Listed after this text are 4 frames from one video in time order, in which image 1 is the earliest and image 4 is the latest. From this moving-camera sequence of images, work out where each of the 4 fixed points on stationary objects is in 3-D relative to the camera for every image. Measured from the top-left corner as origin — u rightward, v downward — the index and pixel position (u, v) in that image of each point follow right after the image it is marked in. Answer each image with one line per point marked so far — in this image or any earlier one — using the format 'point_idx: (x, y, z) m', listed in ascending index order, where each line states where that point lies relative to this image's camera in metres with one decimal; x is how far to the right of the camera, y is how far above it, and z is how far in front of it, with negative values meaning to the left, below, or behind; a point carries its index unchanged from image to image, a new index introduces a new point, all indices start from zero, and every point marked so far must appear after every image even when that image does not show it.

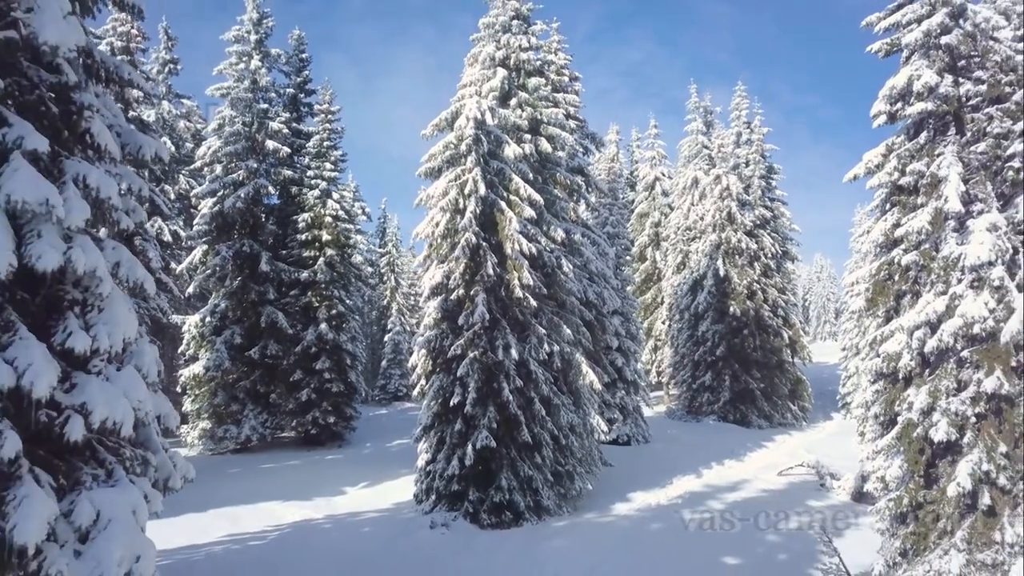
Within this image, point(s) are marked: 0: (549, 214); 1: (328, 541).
0: (+1.0, +2.1, +17.2) m
1: (-4.2, -5.7, +13.8) m
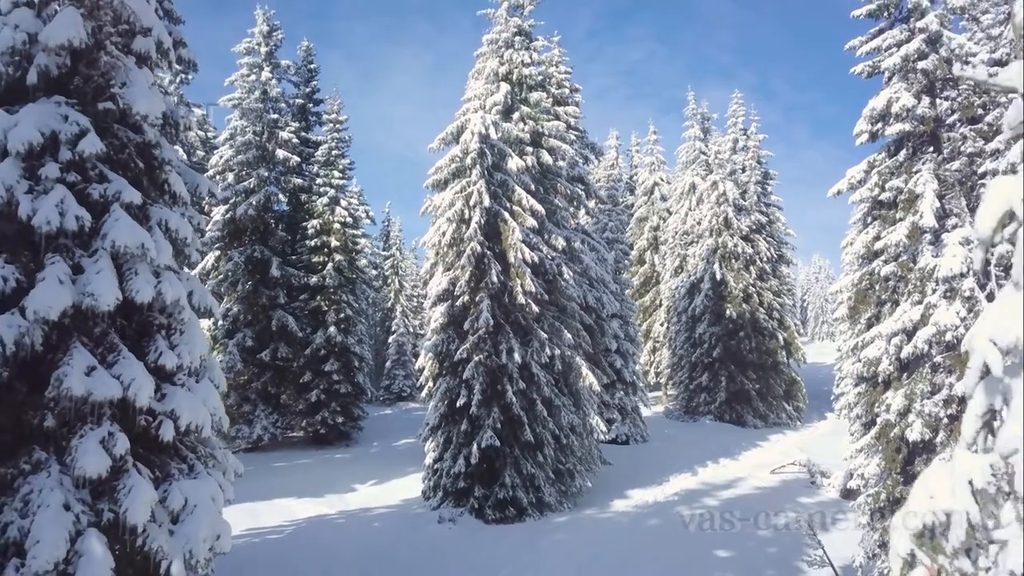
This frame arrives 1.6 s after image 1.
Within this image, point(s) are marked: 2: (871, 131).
0: (+1.1, +1.9, +18.0) m
1: (-4.1, -5.9, +14.6) m
2: (+7.8, +3.4, +13.2) m
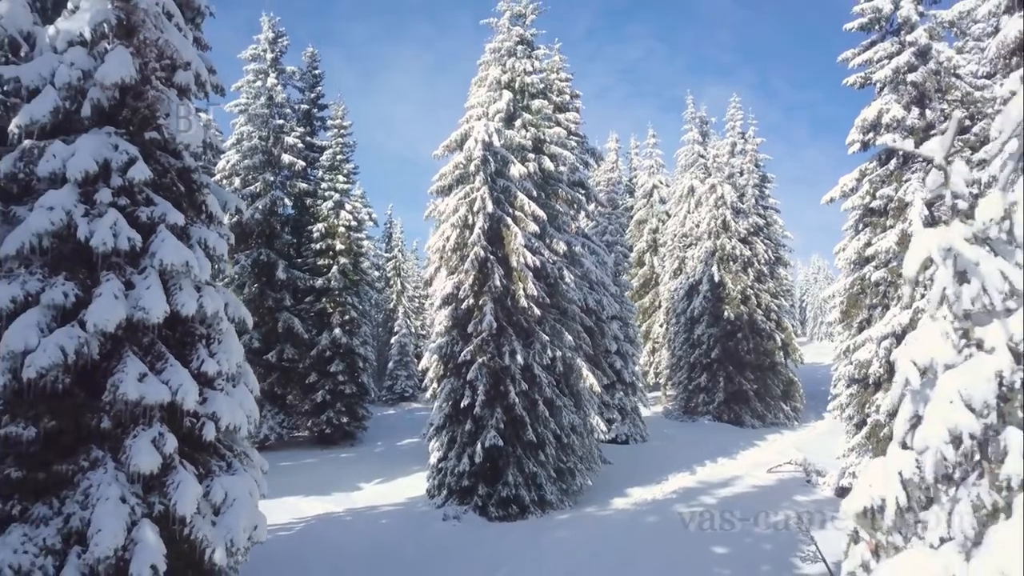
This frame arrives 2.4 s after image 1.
0: (+1.2, +1.8, +18.4) m
1: (-4.0, -6.0, +15.0) m
2: (+7.9, +3.3, +13.6) m
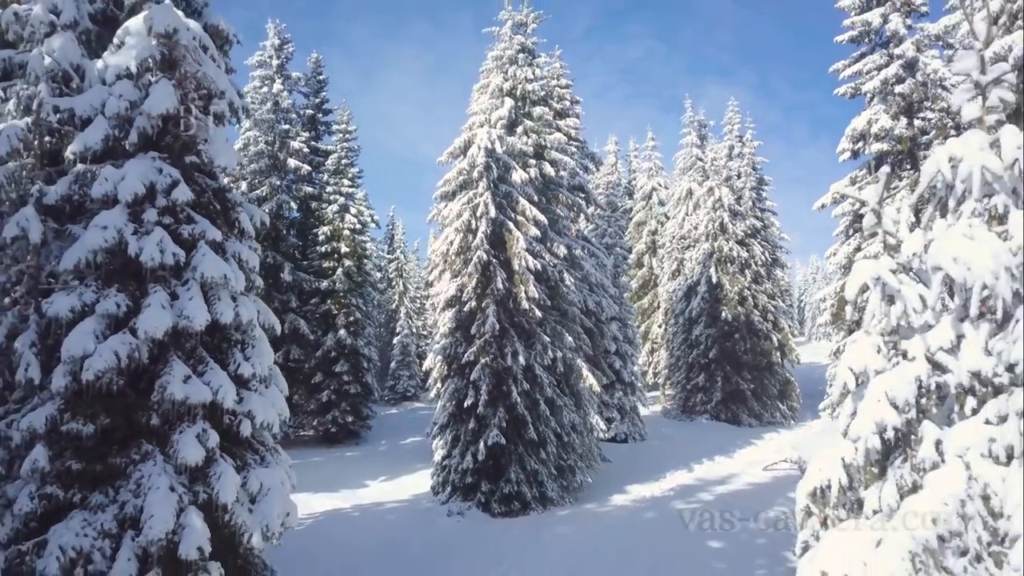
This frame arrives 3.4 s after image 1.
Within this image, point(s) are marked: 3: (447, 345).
0: (+1.2, +1.7, +18.9) m
1: (-4.0, -6.1, +15.5) m
2: (+7.9, +3.2, +14.1) m
3: (-1.8, -1.6, +17.3) m
